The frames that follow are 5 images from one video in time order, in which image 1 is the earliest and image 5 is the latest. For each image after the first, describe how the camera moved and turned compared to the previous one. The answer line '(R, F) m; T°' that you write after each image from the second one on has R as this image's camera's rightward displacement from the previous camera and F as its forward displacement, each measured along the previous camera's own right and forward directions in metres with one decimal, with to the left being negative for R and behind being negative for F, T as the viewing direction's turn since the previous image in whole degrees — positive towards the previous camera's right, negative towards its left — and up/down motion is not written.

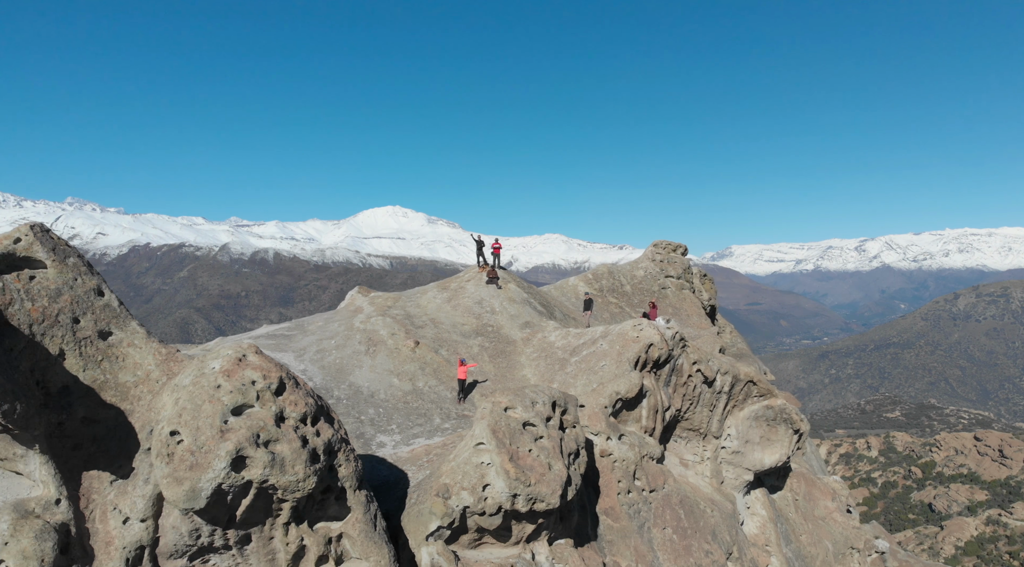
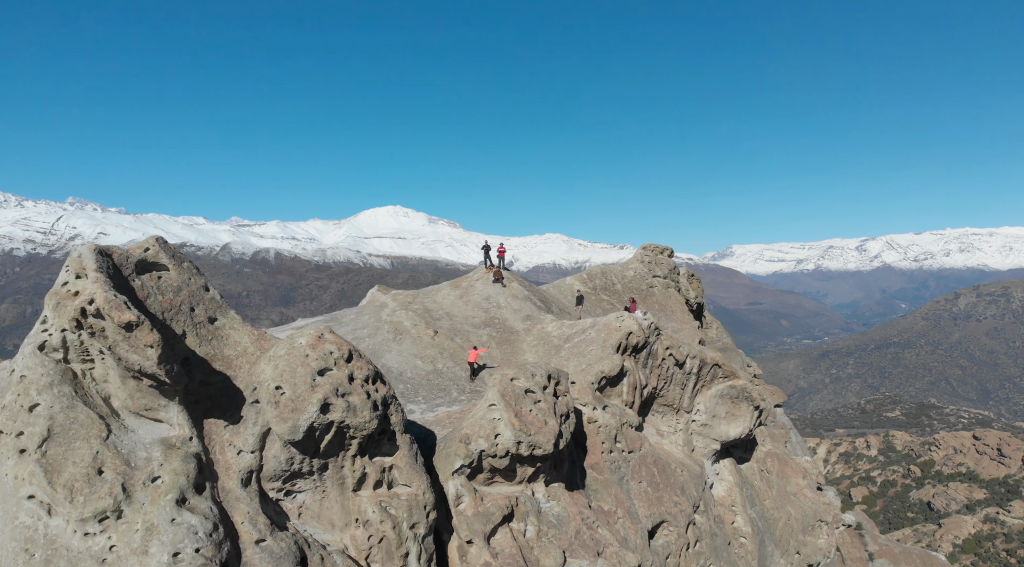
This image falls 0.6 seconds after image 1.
(0.0, -1.5) m; 0°
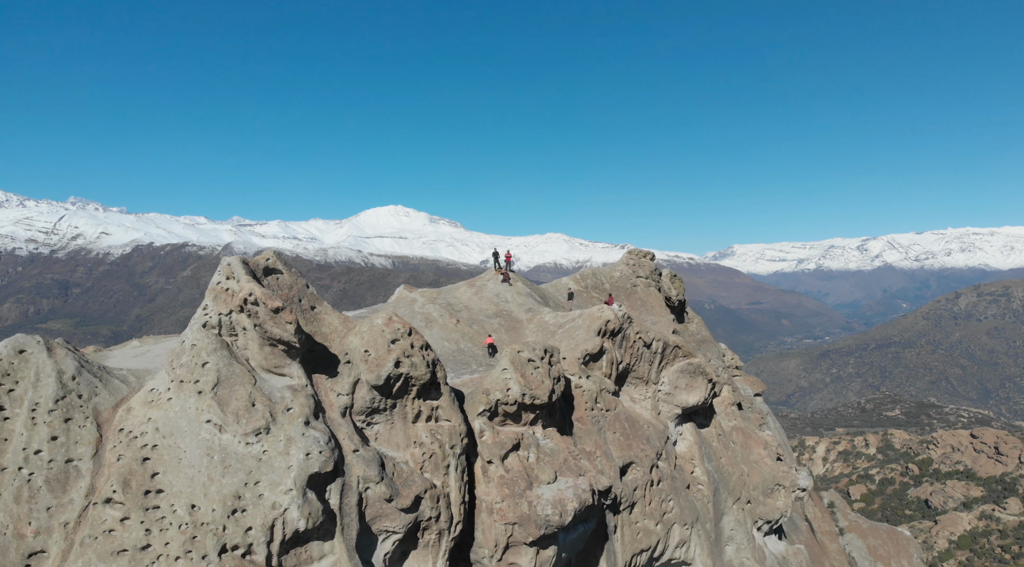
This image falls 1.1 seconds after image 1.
(-0.1, -2.7) m; 0°
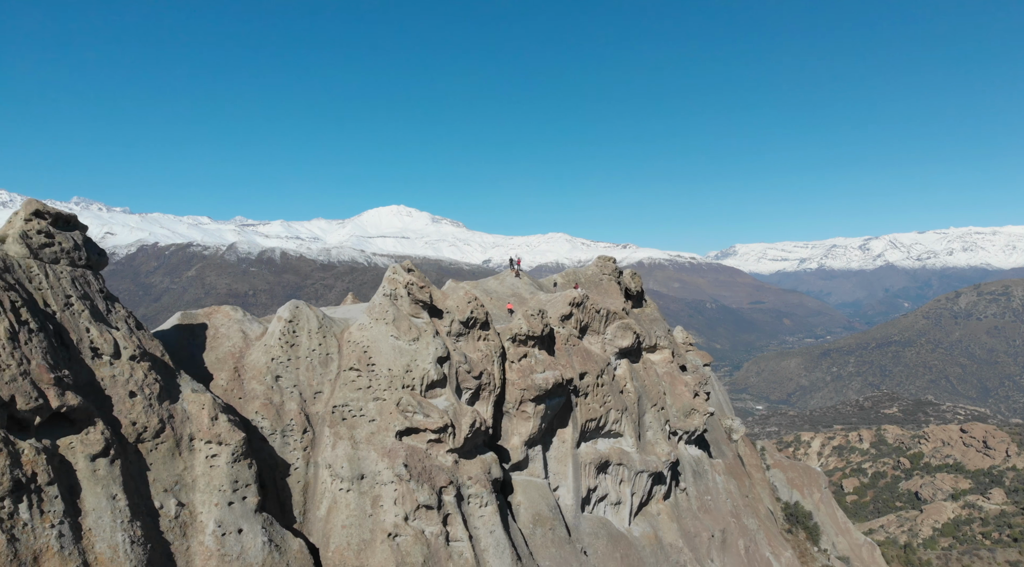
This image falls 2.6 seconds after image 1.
(-0.2, -9.7) m; 0°
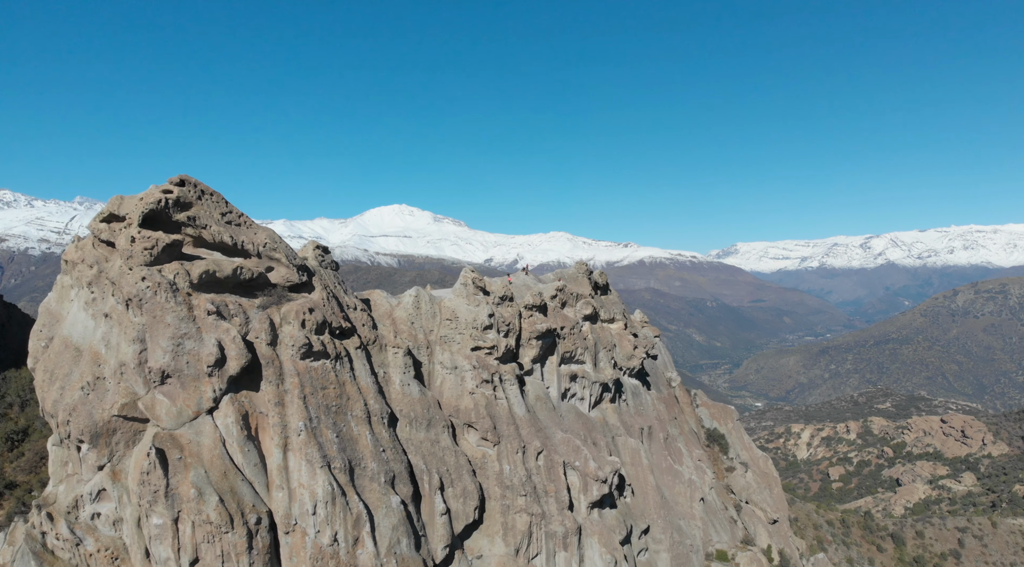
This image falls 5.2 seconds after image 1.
(-0.5, -18.0) m; 0°
